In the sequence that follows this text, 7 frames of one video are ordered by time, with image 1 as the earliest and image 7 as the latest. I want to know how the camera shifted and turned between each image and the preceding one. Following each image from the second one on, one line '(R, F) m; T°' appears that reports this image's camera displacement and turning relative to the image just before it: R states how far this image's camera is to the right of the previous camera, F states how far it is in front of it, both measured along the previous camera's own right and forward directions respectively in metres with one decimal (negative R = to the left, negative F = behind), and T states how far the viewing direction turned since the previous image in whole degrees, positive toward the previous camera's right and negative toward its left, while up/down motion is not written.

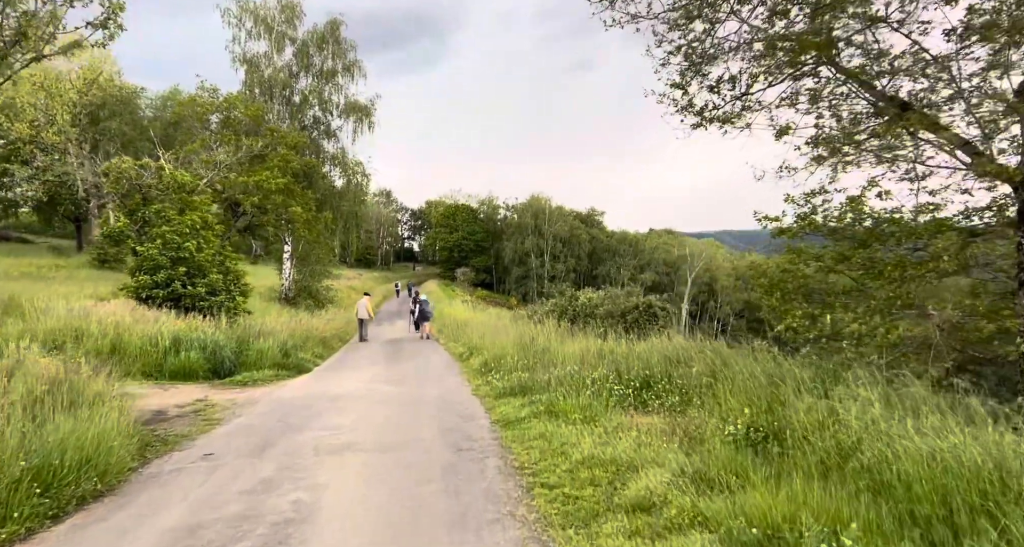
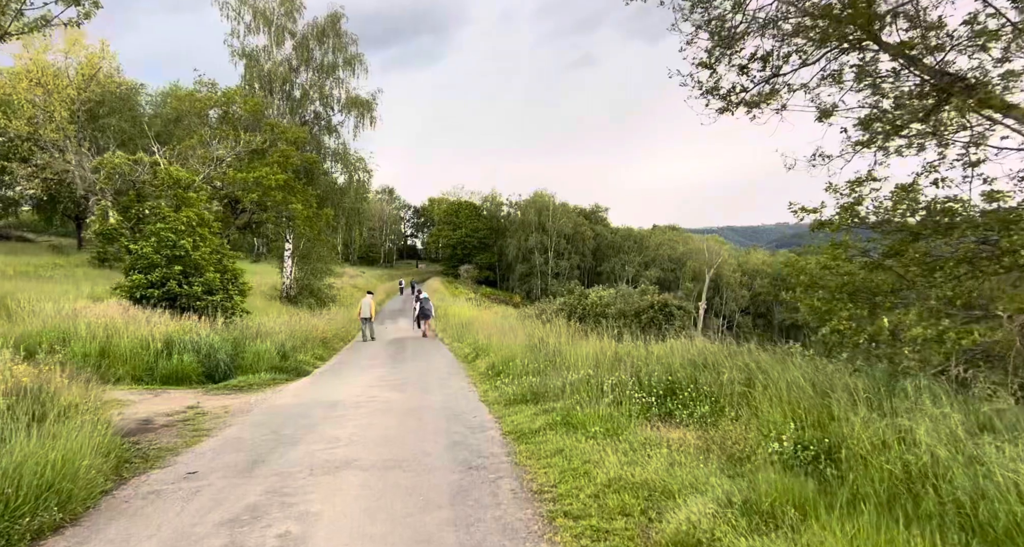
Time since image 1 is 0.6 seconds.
(-0.1, +0.6) m; 0°
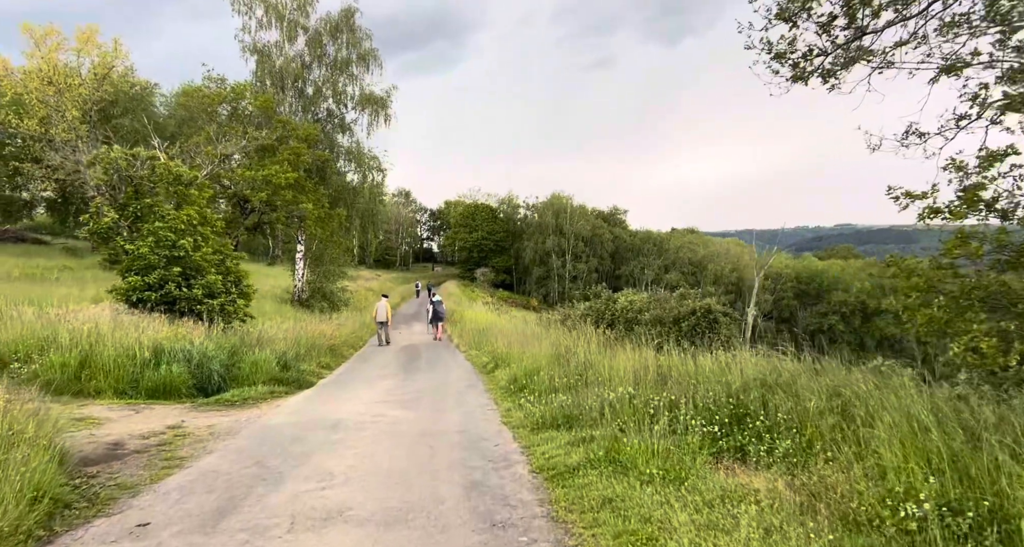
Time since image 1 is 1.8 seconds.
(-0.1, +1.3) m; -1°
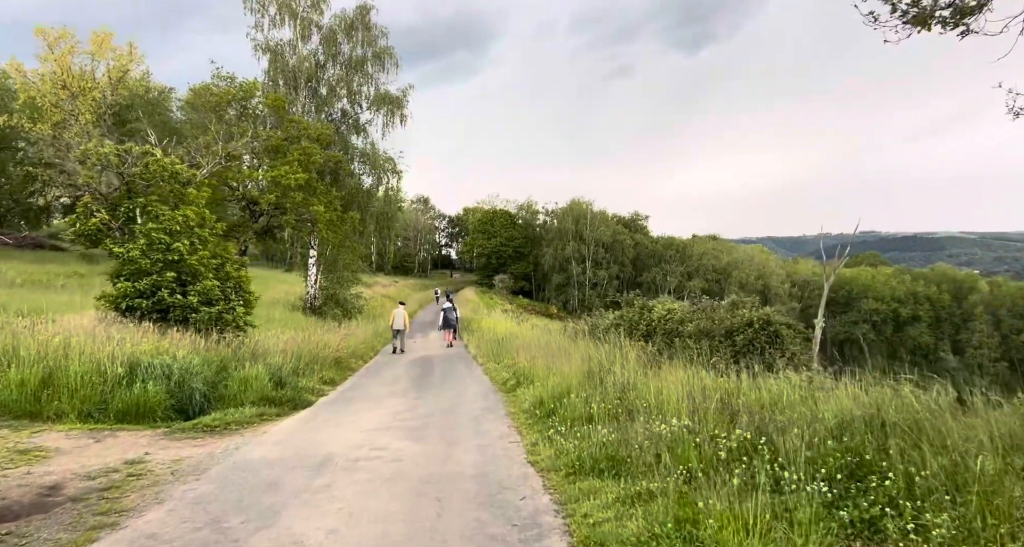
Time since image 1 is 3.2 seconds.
(-0.1, +1.5) m; -2°
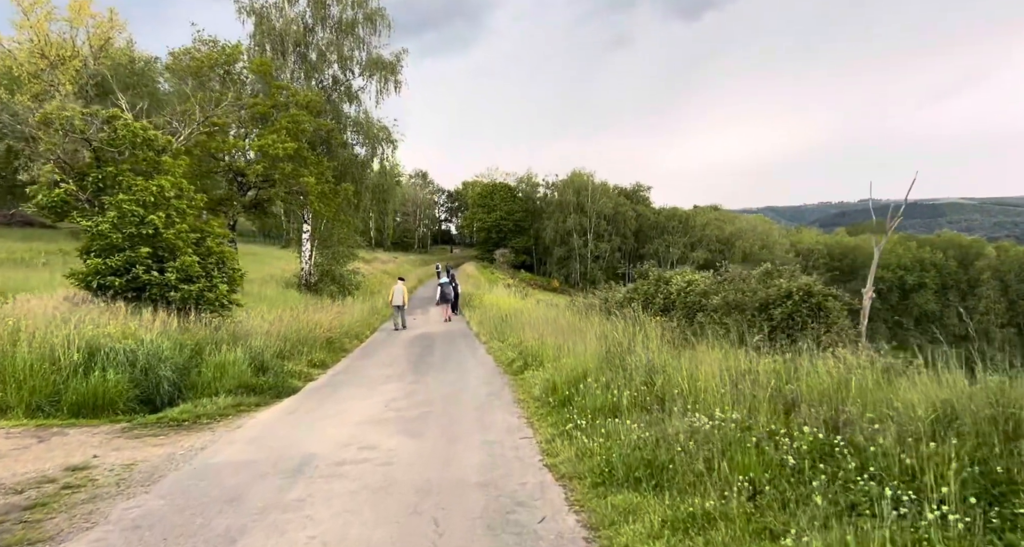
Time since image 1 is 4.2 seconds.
(-0.1, +1.1) m; 0°
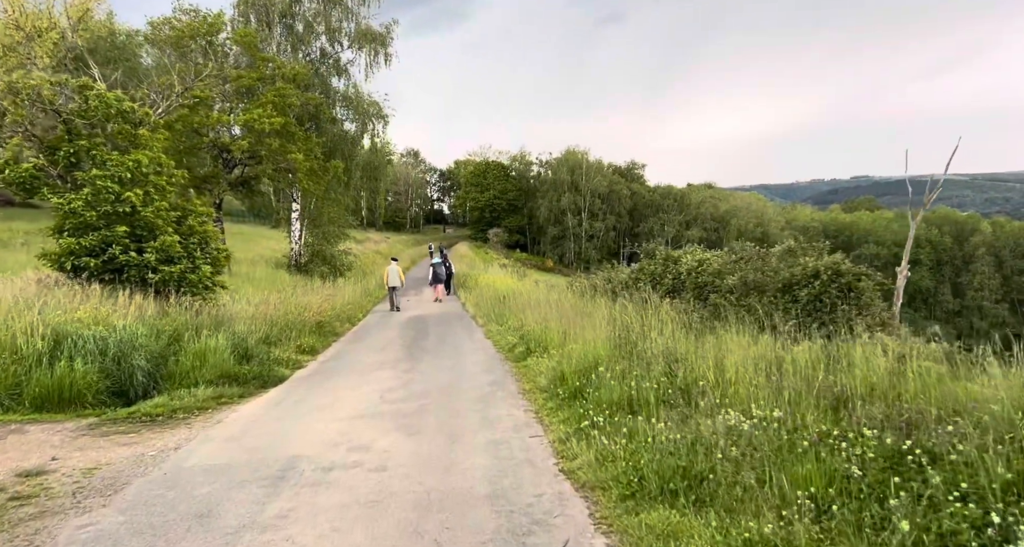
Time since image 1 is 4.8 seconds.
(-0.1, +0.7) m; +1°
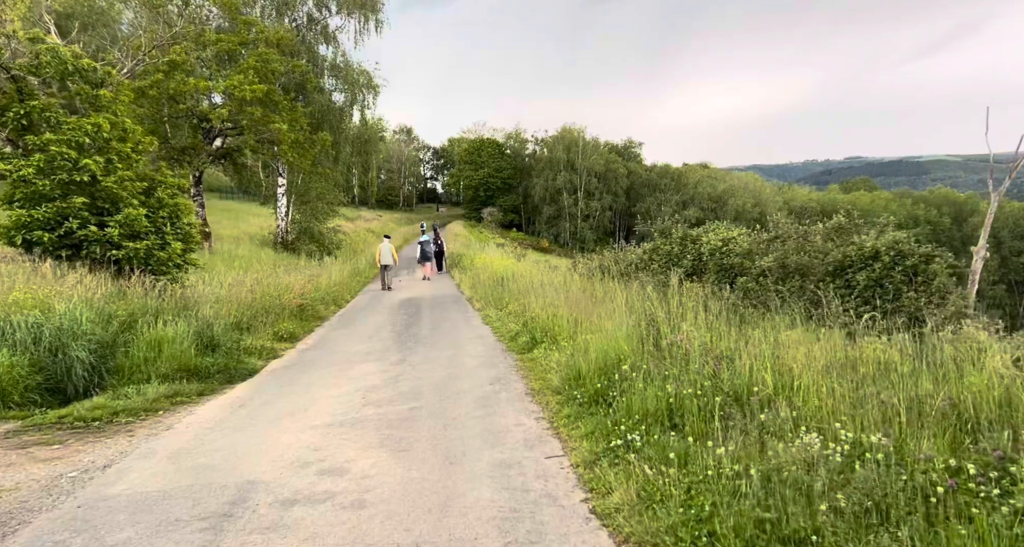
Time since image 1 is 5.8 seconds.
(-0.1, +1.2) m; +1°
